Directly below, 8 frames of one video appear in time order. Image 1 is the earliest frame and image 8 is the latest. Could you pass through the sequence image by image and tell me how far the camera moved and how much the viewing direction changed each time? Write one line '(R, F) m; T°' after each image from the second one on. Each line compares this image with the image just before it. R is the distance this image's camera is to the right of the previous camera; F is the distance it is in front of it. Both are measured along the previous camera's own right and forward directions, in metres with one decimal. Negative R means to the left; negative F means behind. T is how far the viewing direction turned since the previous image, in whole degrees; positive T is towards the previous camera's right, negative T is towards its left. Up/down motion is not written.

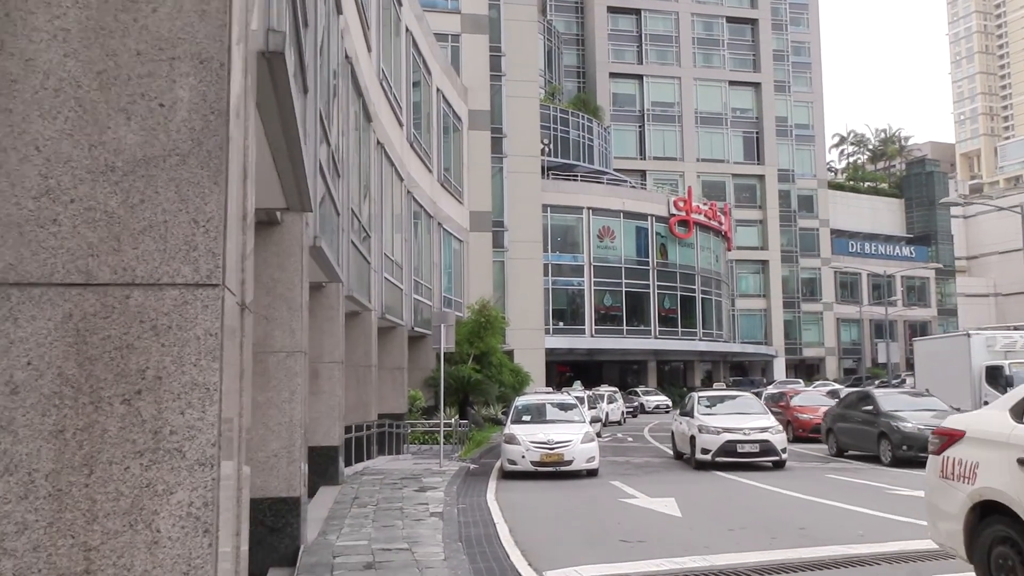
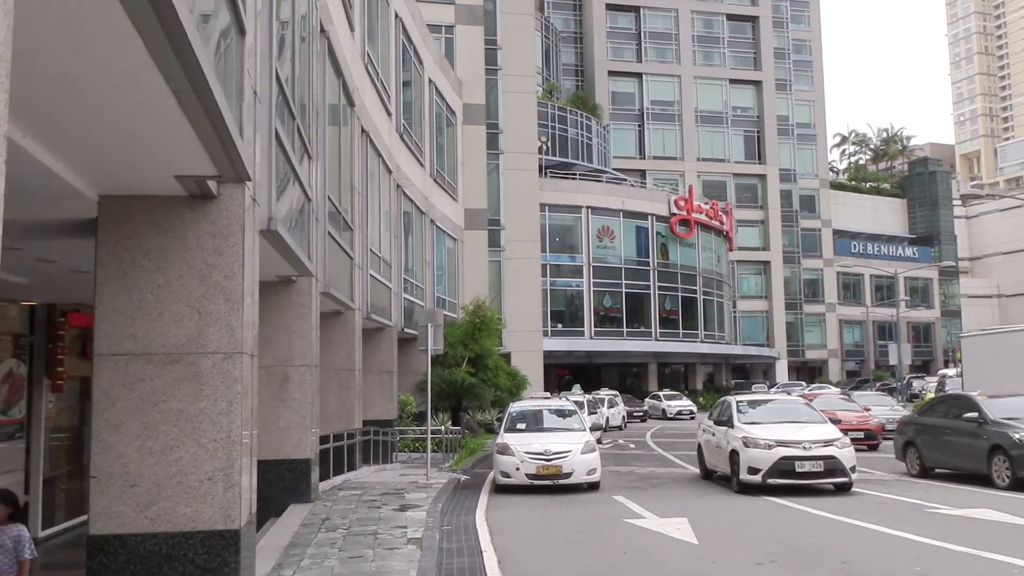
(+0.1, +1.4) m; 0°
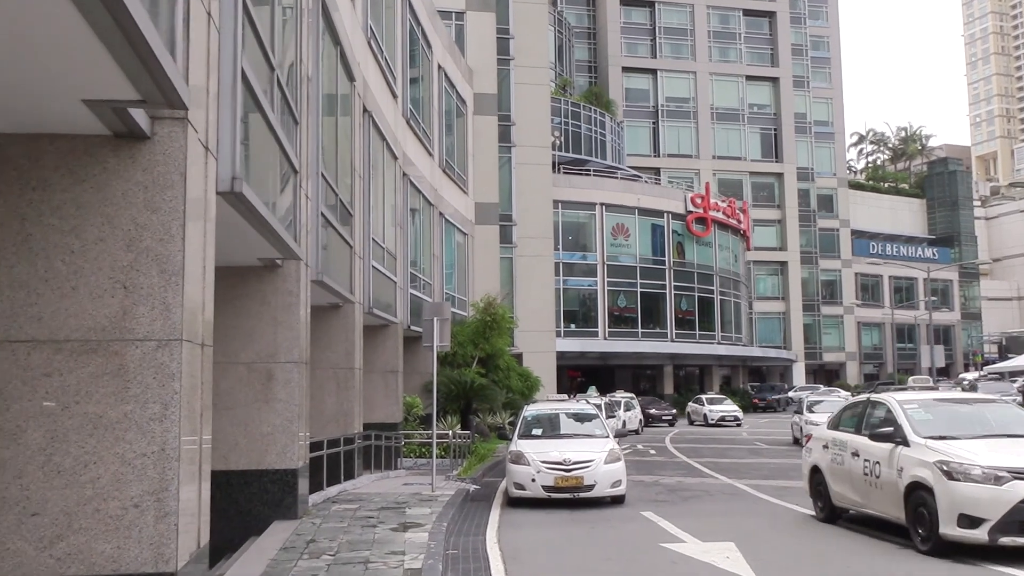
(-0.1, +1.6) m; -1°
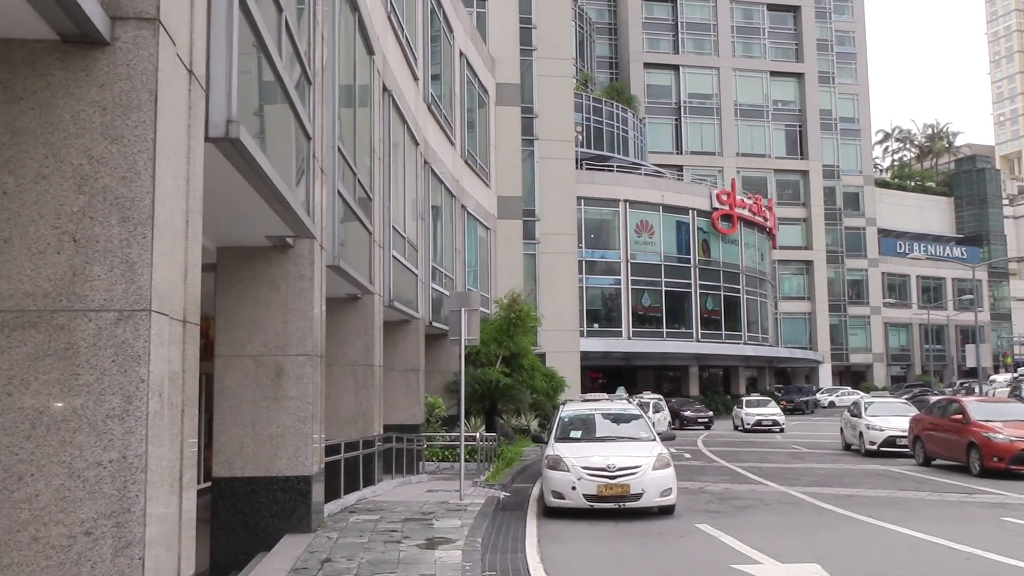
(-0.3, +1.3) m; -1°
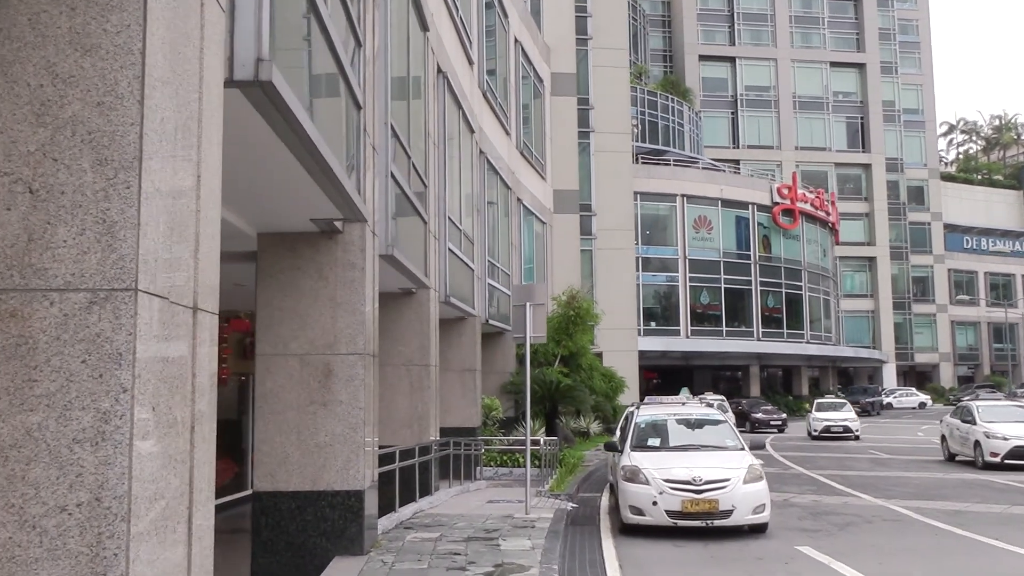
(-0.3, +1.2) m; -3°
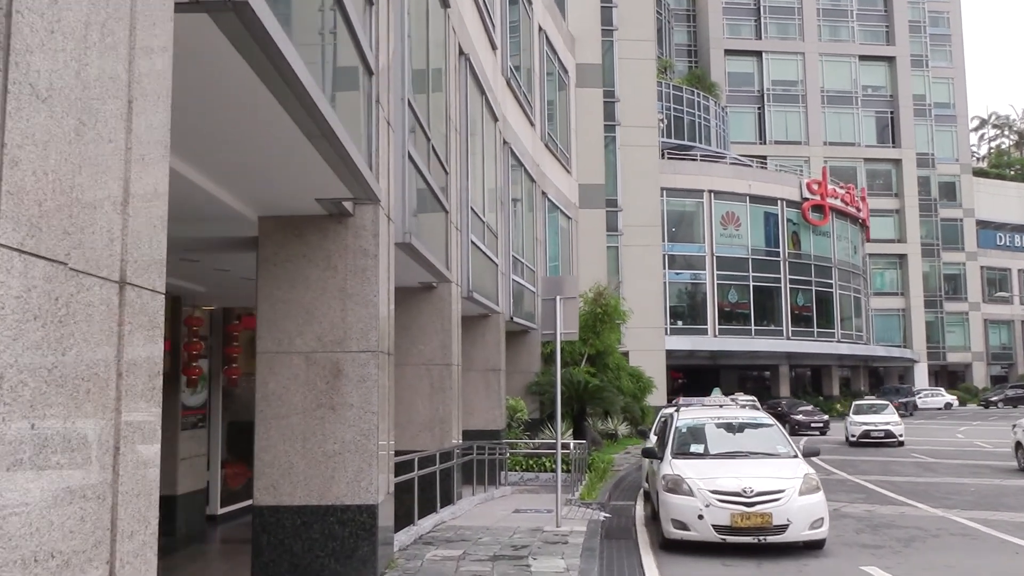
(-0.1, +1.0) m; -1°
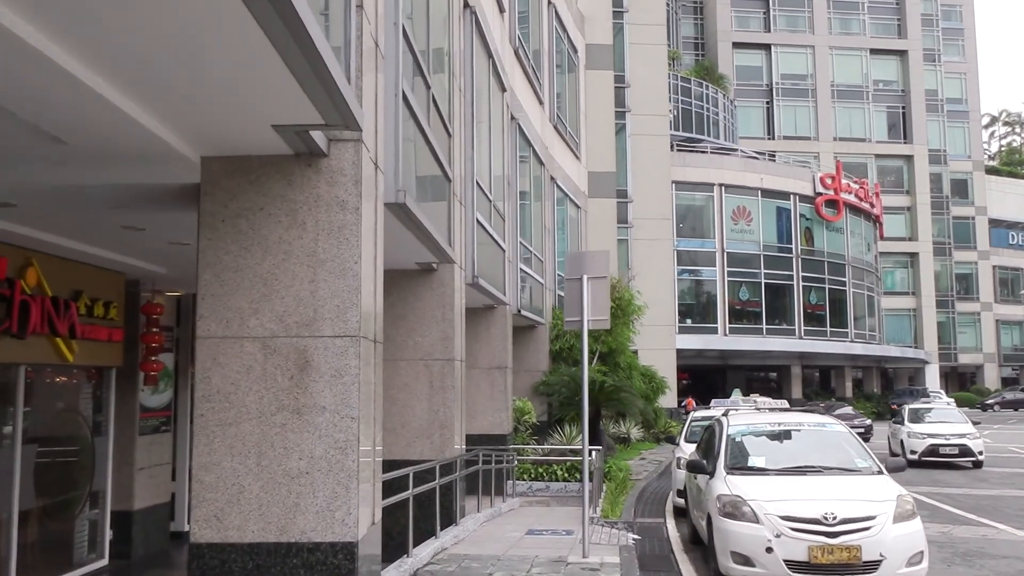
(-0.2, +1.9) m; 0°
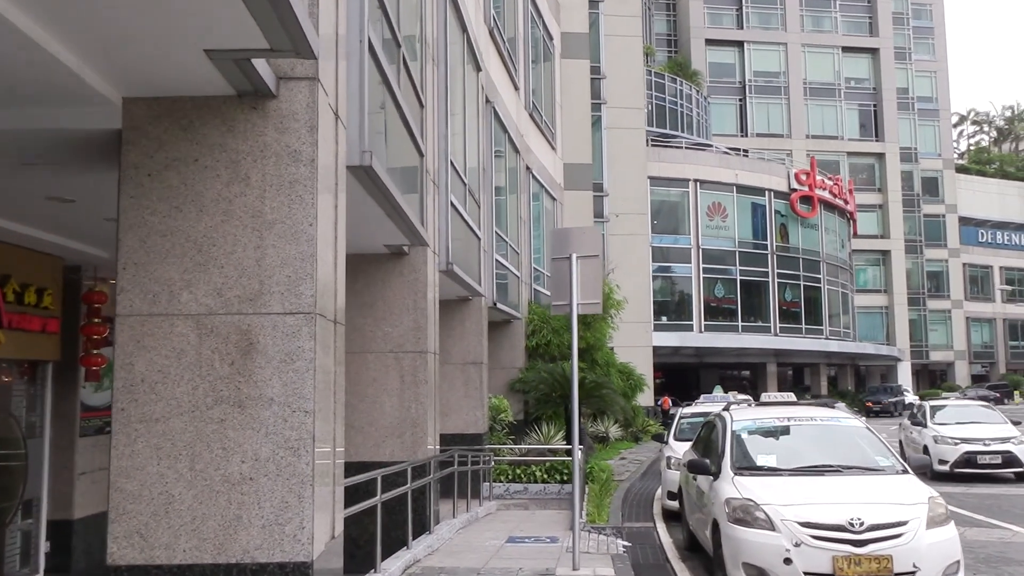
(-0.1, +0.9) m; +2°
